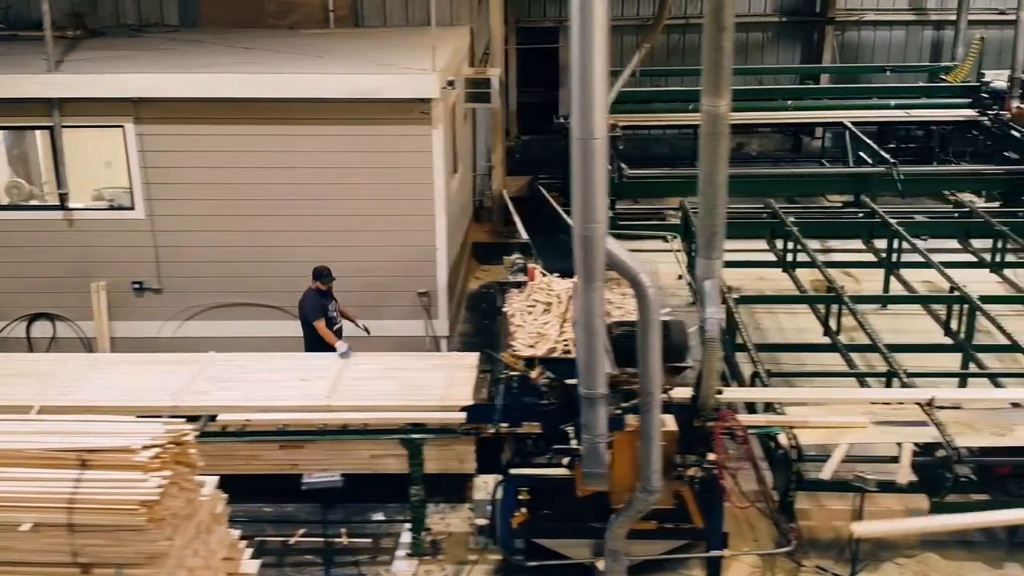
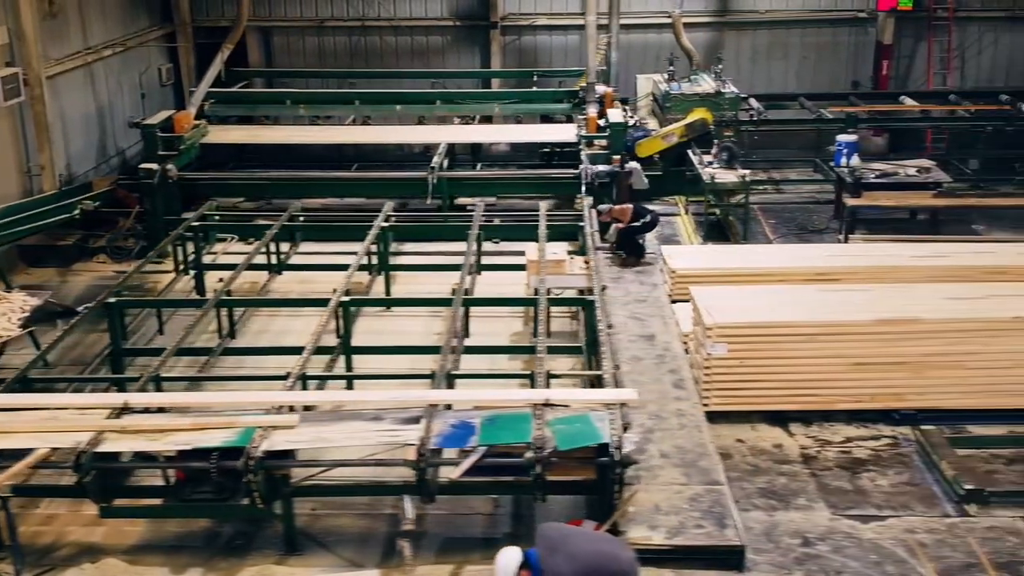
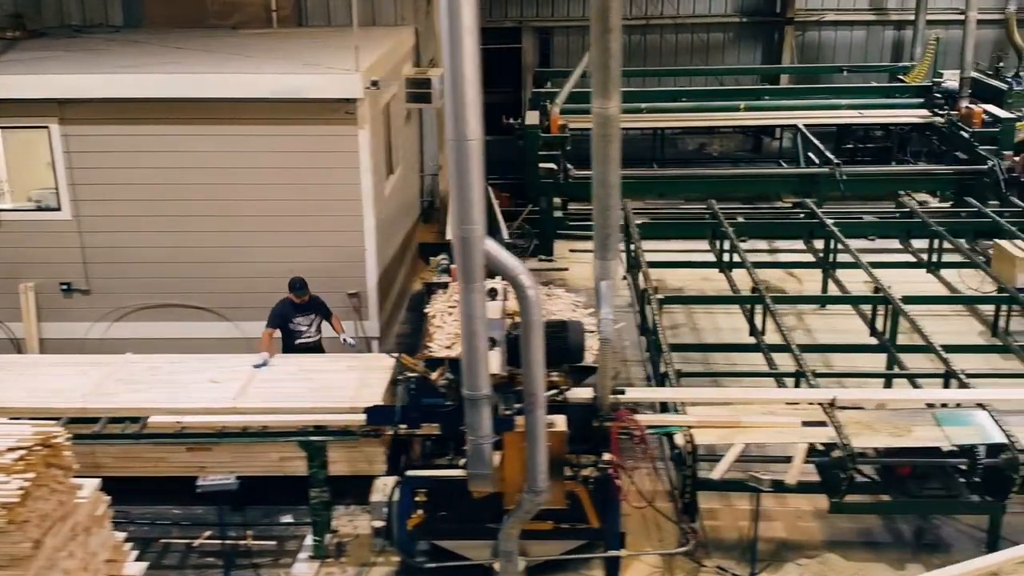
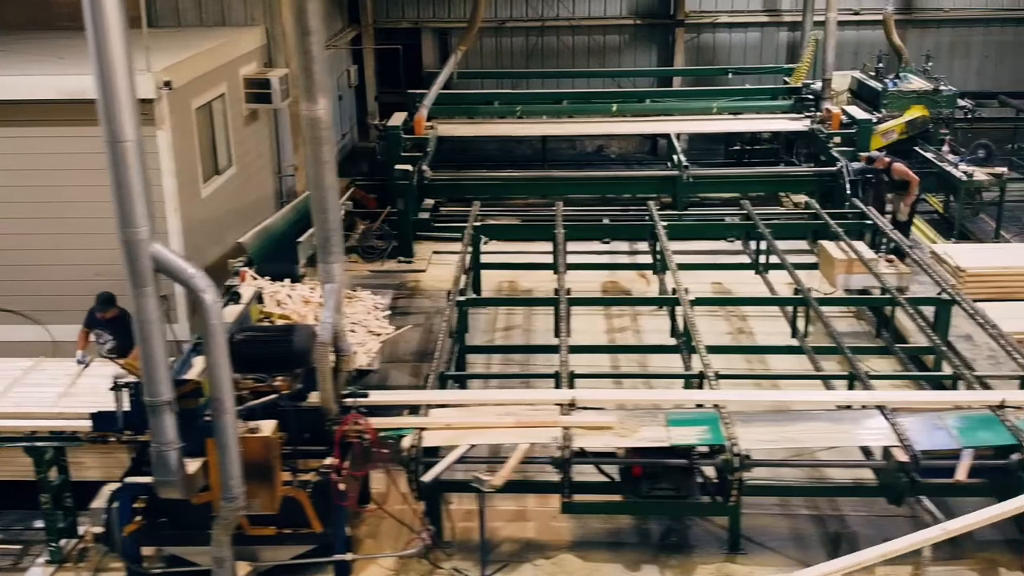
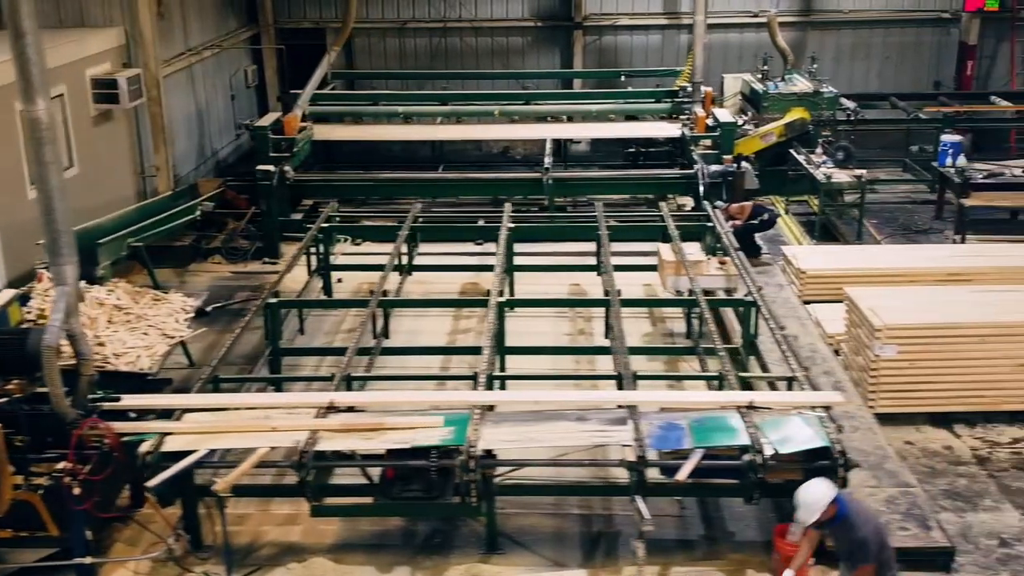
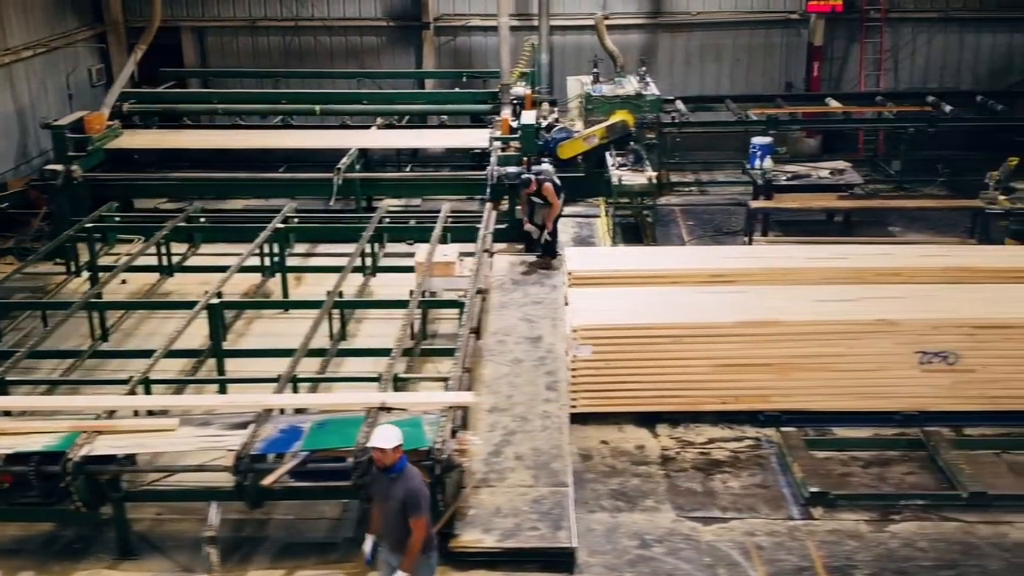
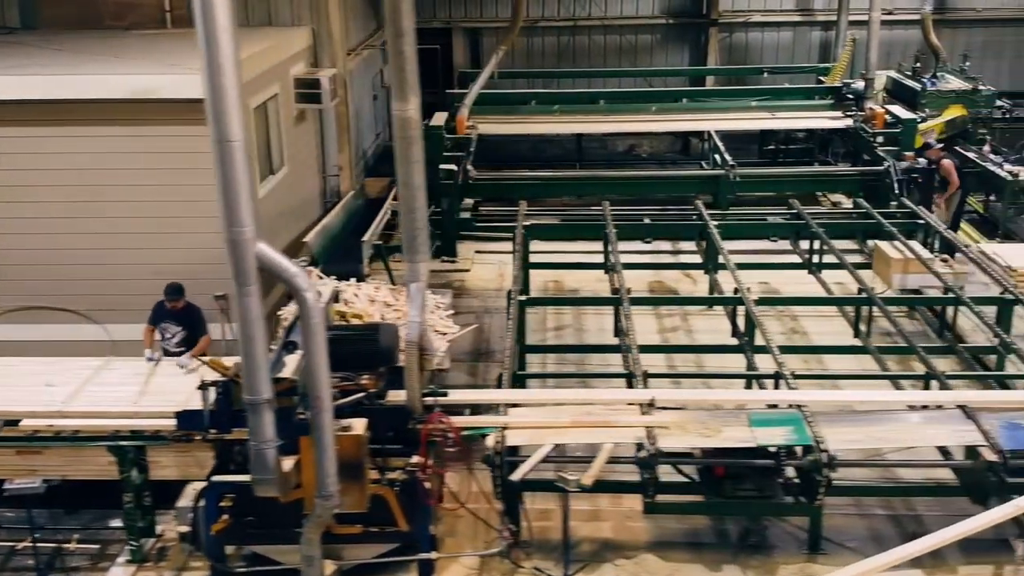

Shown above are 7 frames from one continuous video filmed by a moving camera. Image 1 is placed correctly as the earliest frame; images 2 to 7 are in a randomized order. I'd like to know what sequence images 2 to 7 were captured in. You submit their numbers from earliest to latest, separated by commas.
3, 7, 4, 5, 2, 6
